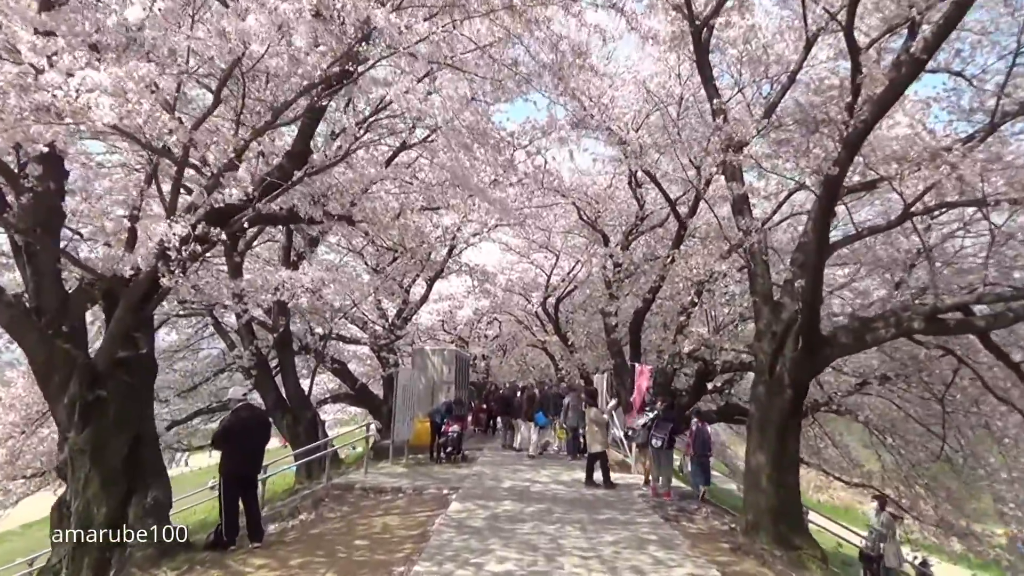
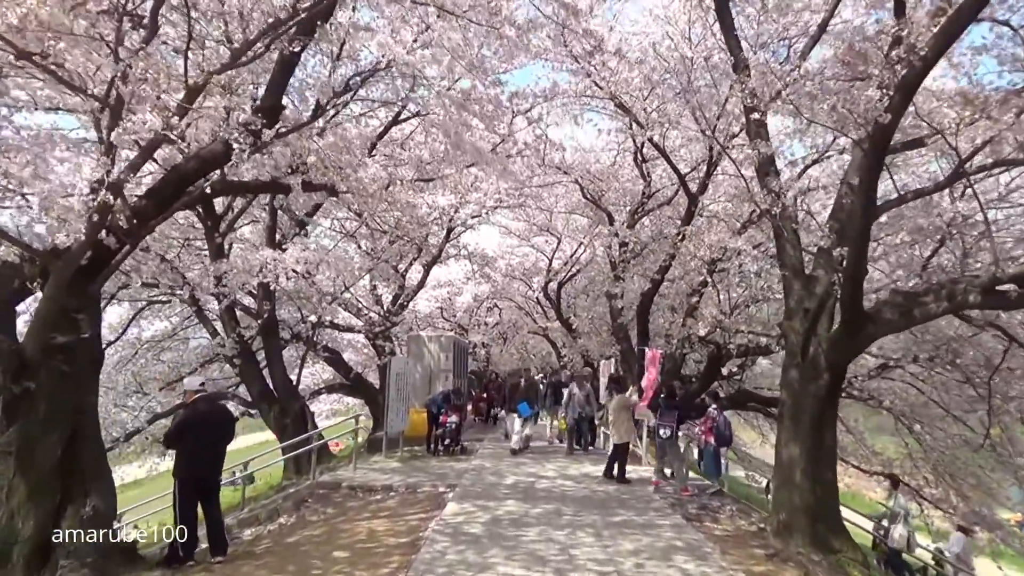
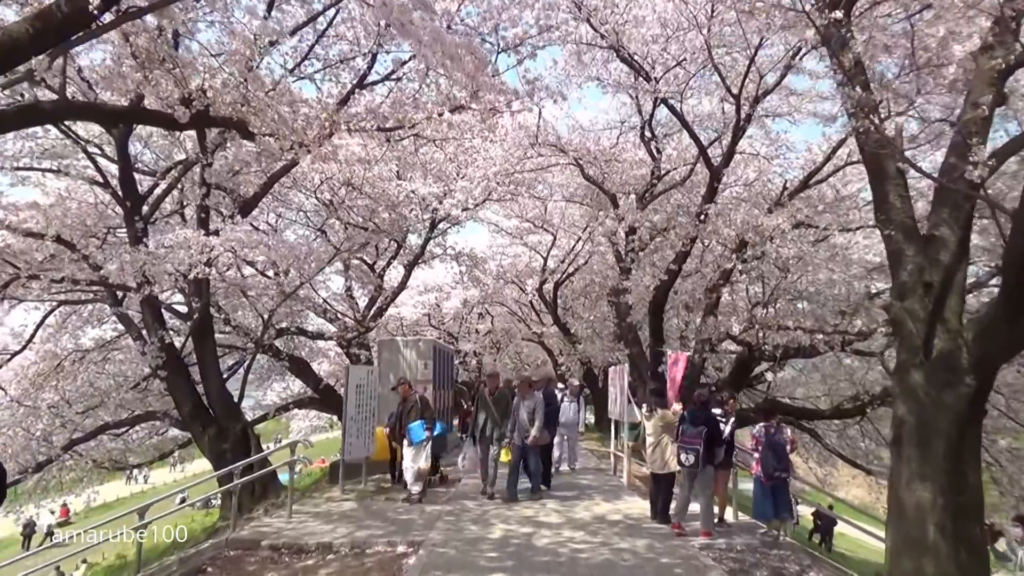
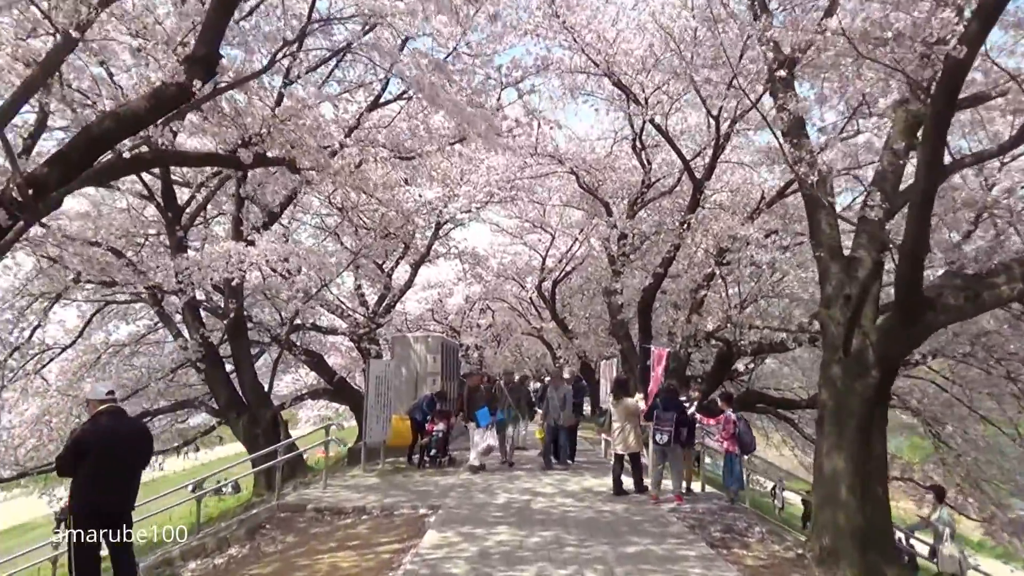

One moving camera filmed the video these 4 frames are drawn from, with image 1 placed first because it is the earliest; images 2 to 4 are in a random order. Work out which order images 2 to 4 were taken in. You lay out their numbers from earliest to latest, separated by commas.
2, 4, 3
